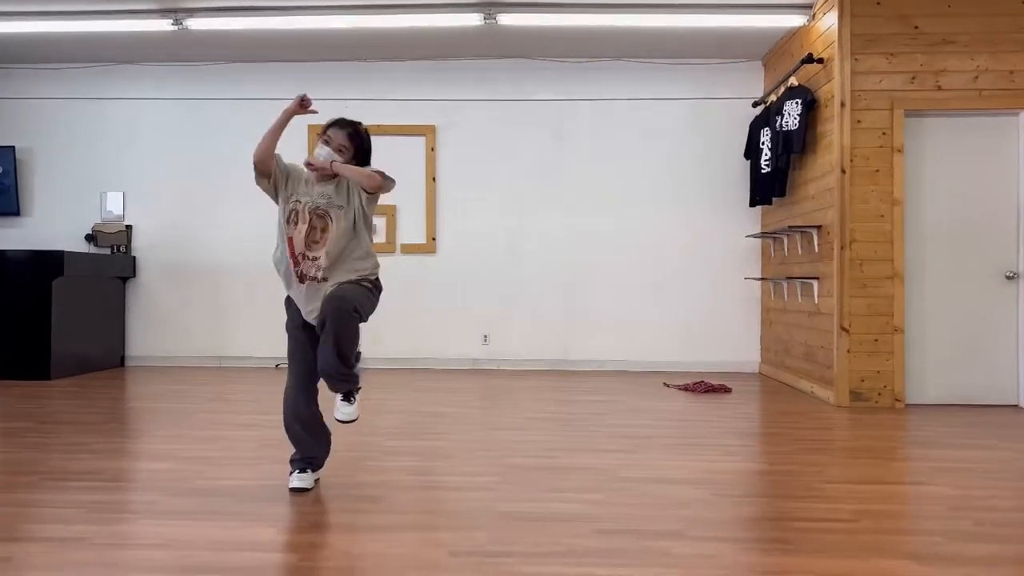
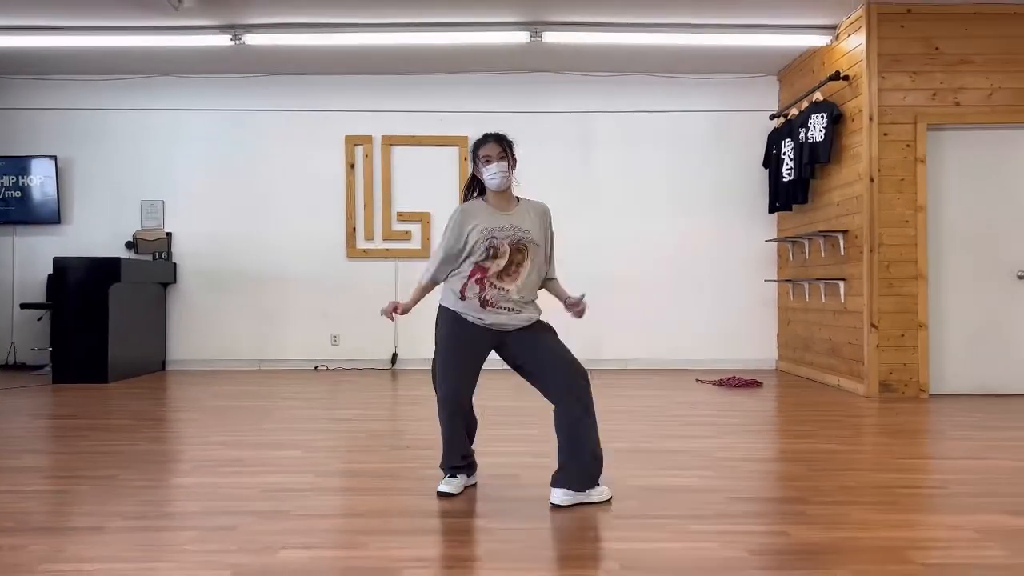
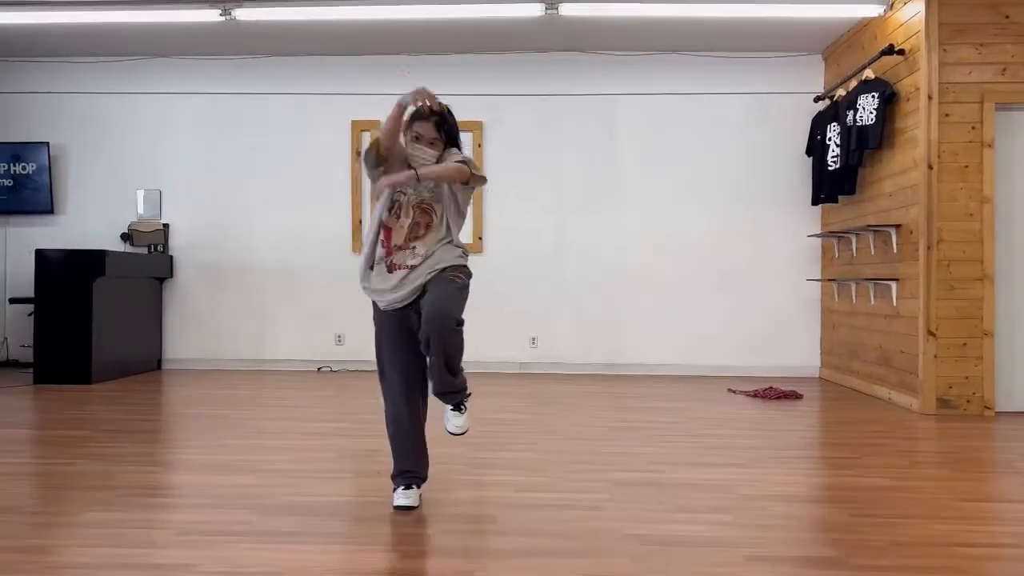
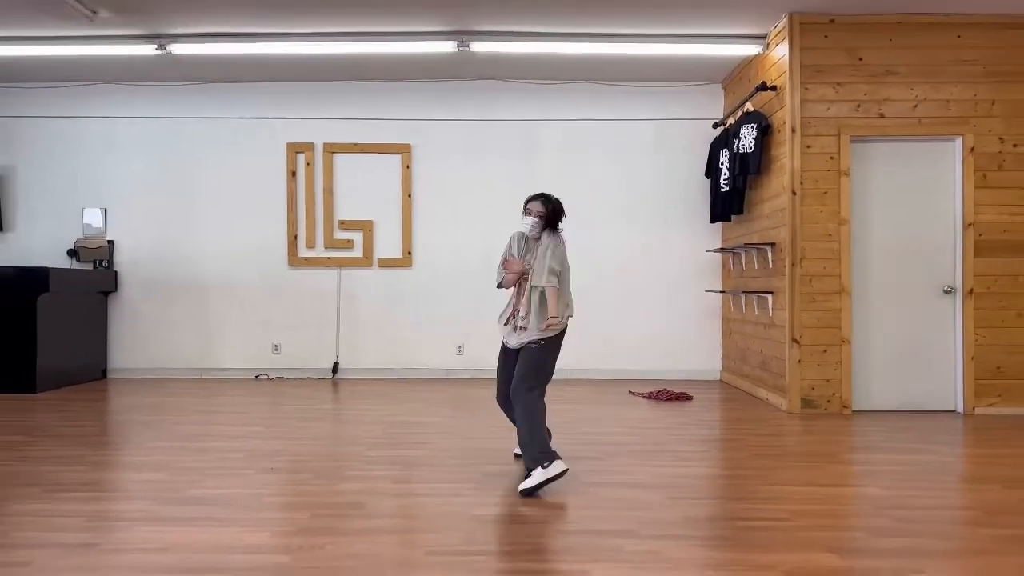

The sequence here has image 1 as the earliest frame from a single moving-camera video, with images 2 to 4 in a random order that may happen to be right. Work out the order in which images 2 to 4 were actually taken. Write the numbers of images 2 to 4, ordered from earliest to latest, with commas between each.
3, 2, 4
